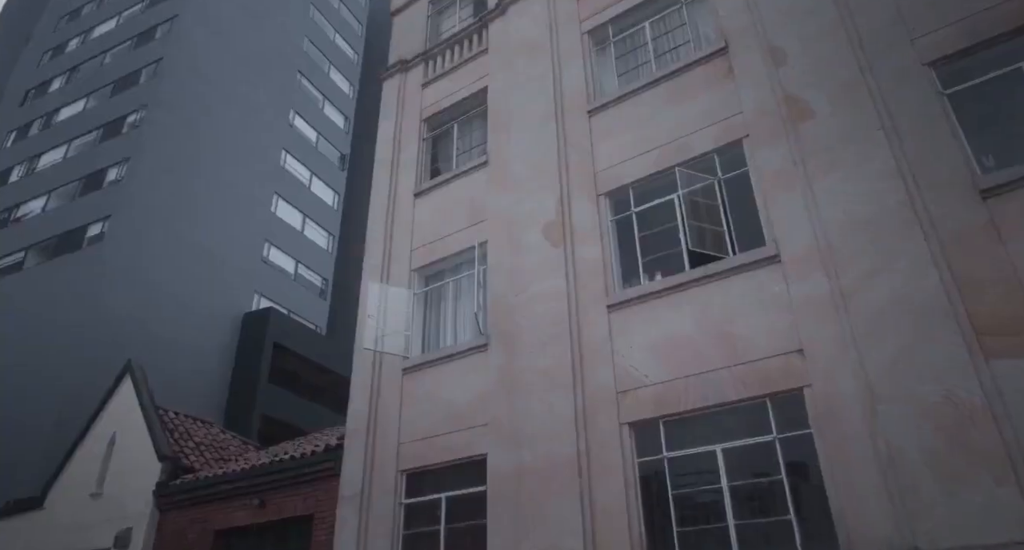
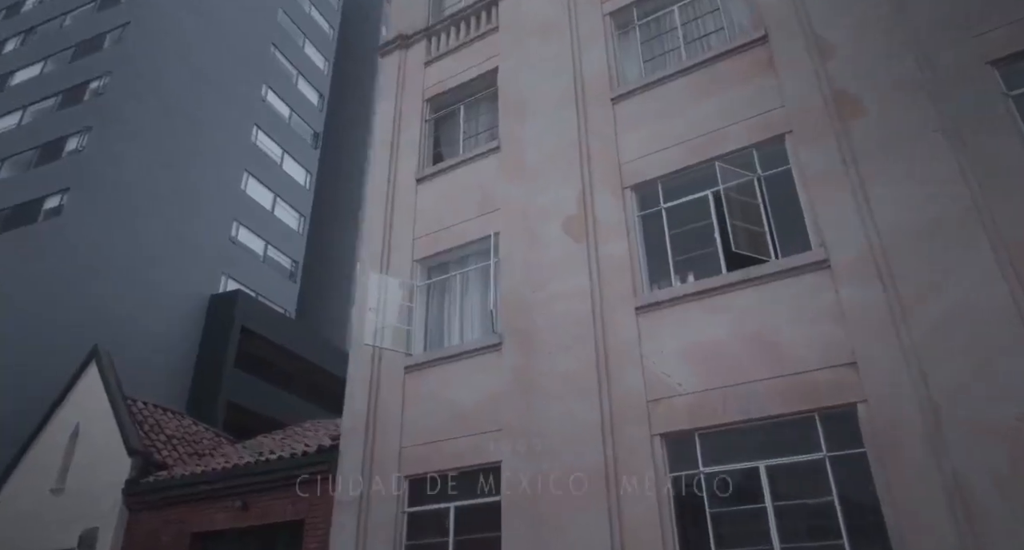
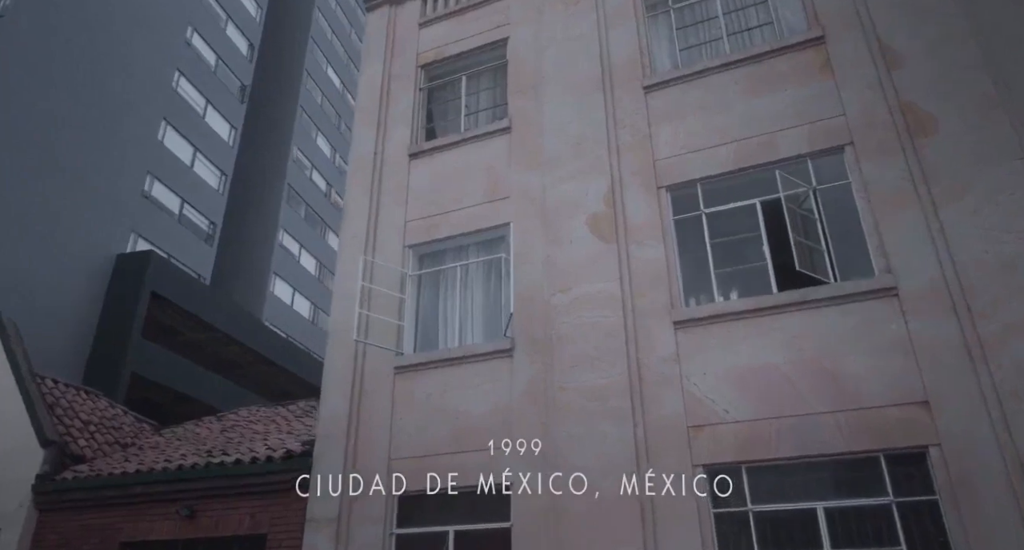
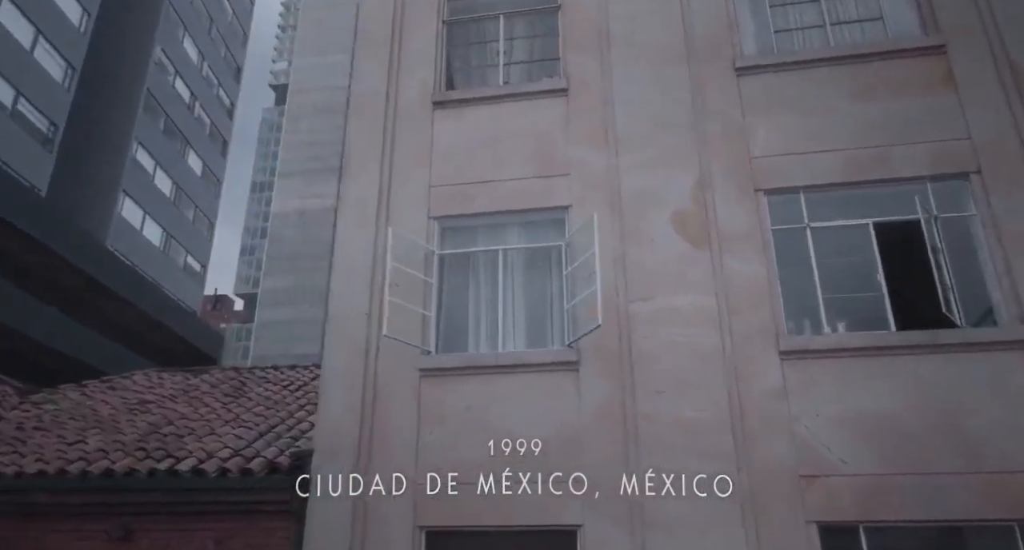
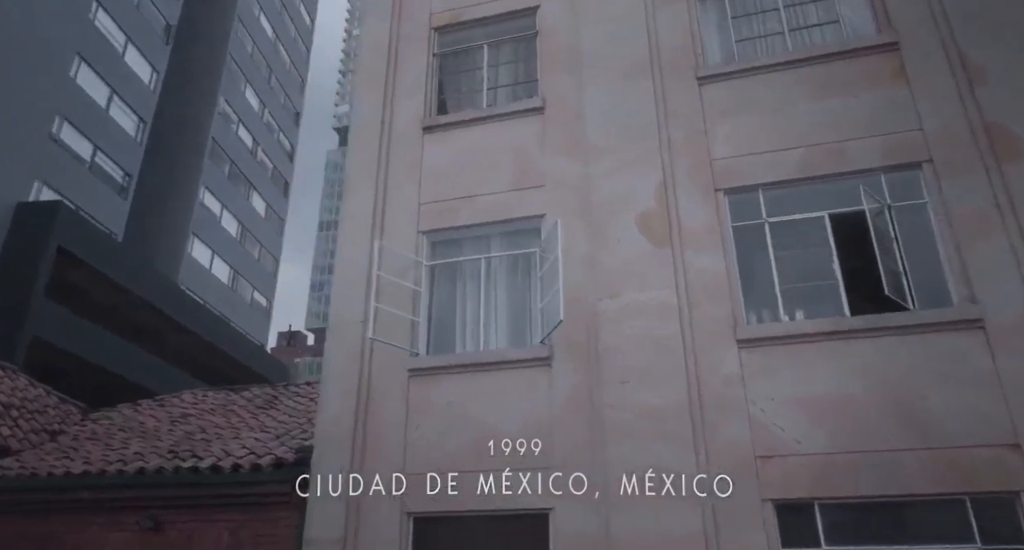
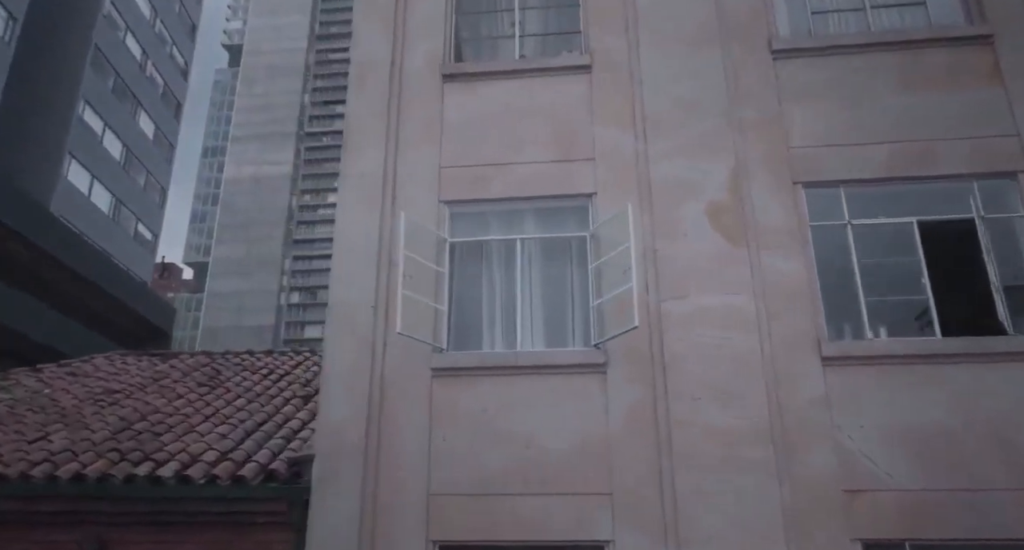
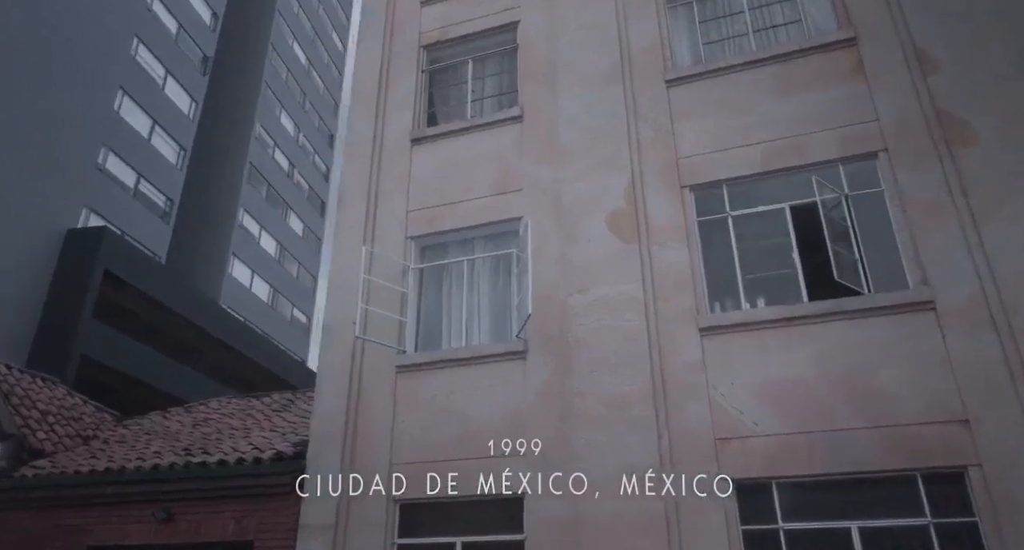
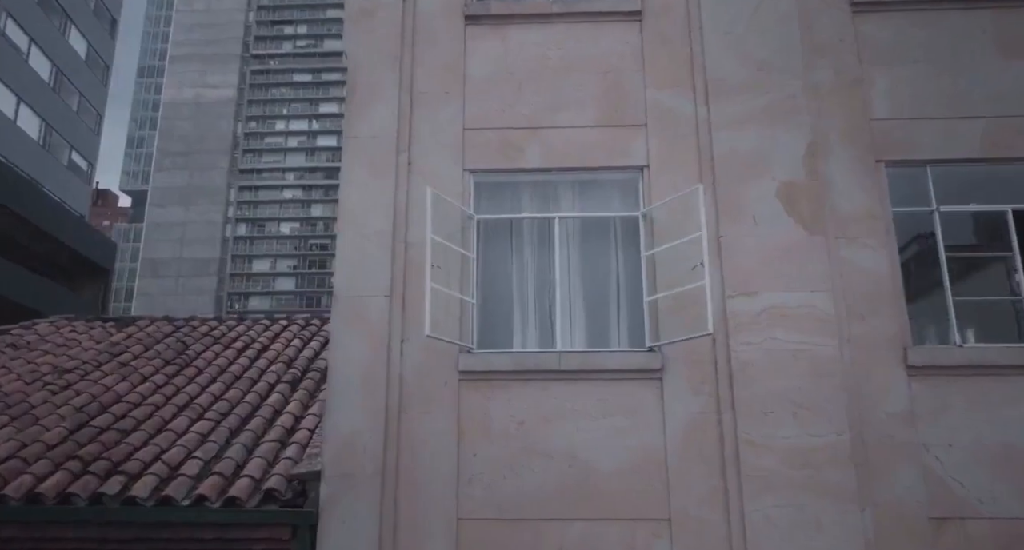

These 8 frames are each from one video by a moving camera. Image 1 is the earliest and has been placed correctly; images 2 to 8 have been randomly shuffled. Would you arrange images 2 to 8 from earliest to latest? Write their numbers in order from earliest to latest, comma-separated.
2, 3, 7, 5, 4, 6, 8
